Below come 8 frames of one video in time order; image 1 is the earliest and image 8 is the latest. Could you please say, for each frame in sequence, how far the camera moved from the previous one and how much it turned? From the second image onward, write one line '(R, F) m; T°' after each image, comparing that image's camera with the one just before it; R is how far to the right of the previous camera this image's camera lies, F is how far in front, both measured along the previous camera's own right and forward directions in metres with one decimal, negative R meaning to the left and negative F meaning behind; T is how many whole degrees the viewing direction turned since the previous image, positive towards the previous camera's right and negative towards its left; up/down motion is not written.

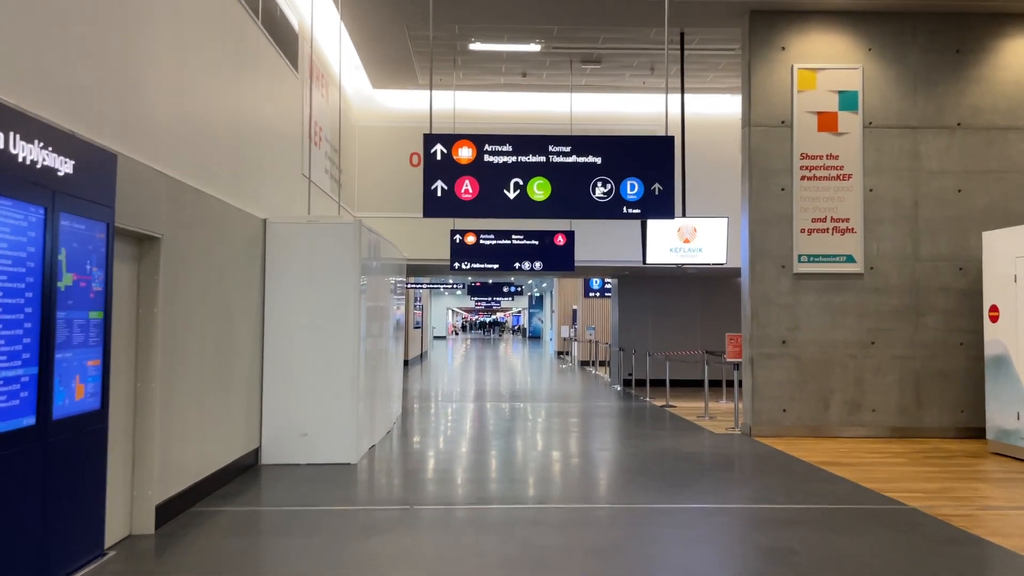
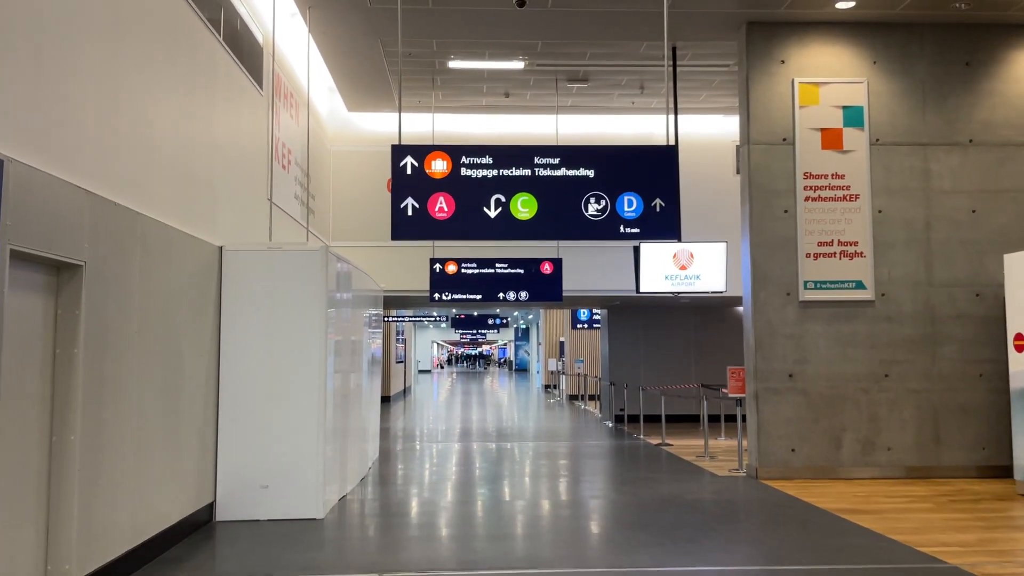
(0.0, +0.7) m; +1°
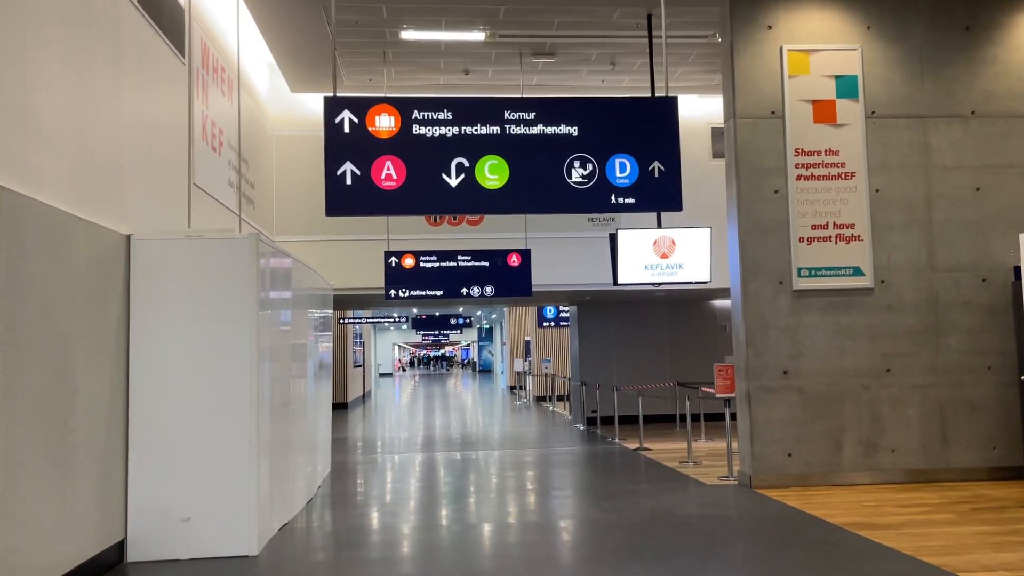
(0.0, +0.9) m; +3°
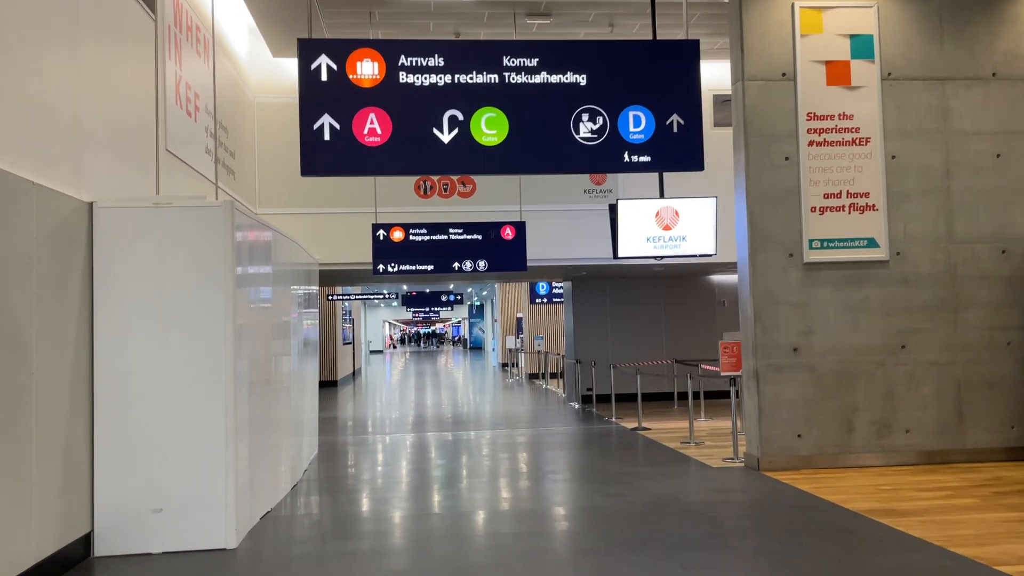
(0.0, +0.4) m; +1°
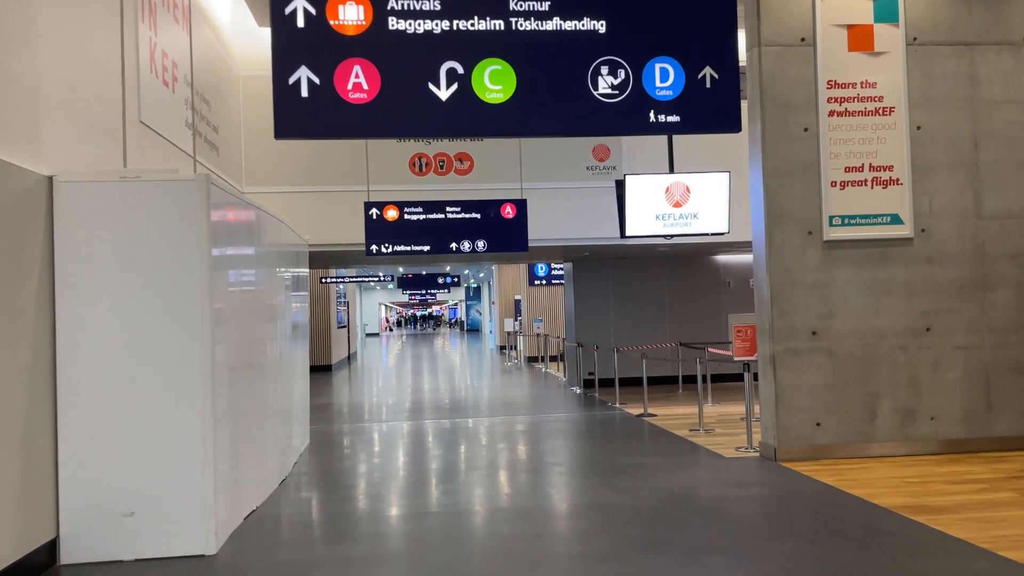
(0.0, +0.4) m; 0°
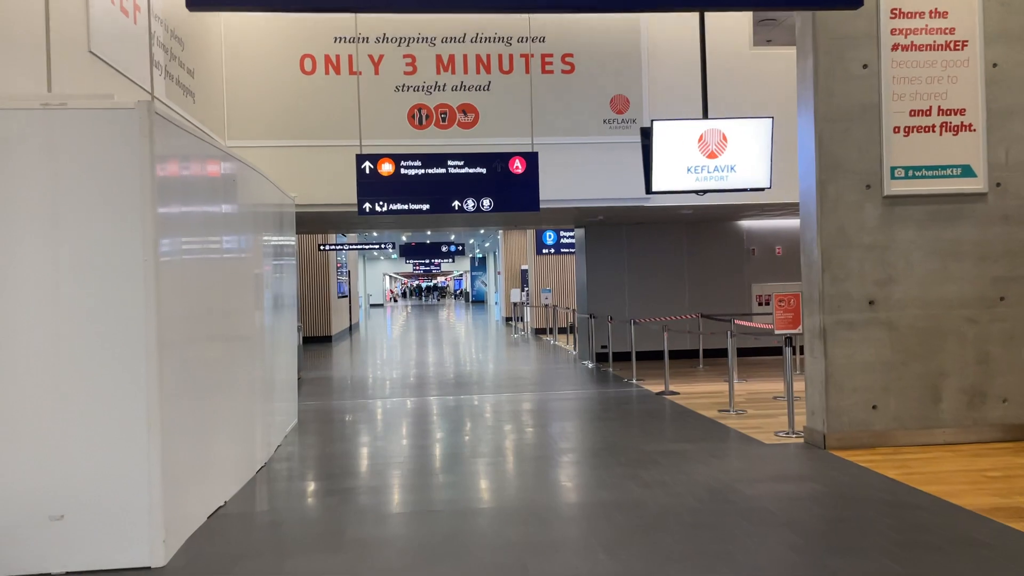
(0.0, +0.8) m; 0°
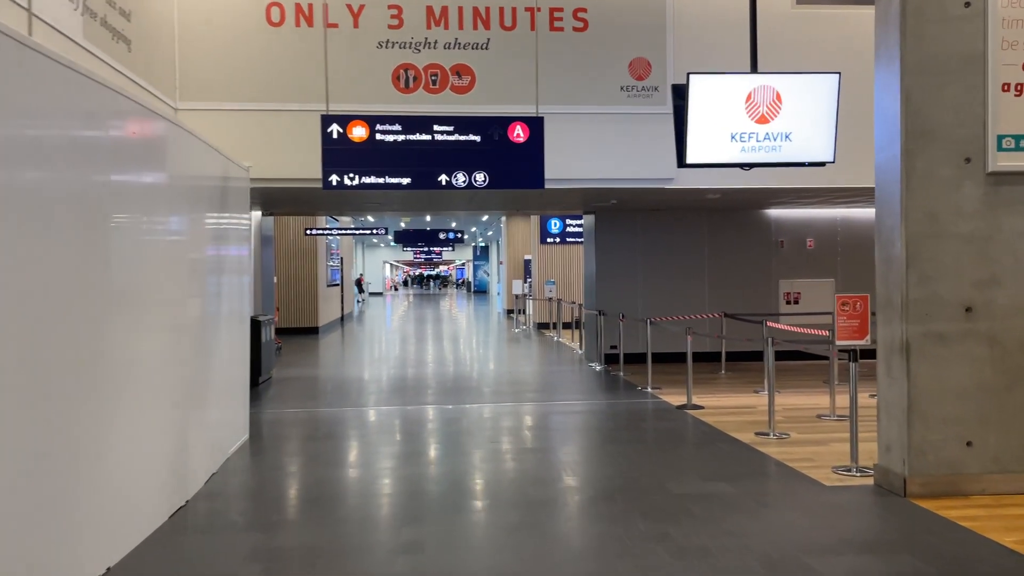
(0.0, +1.2) m; 0°
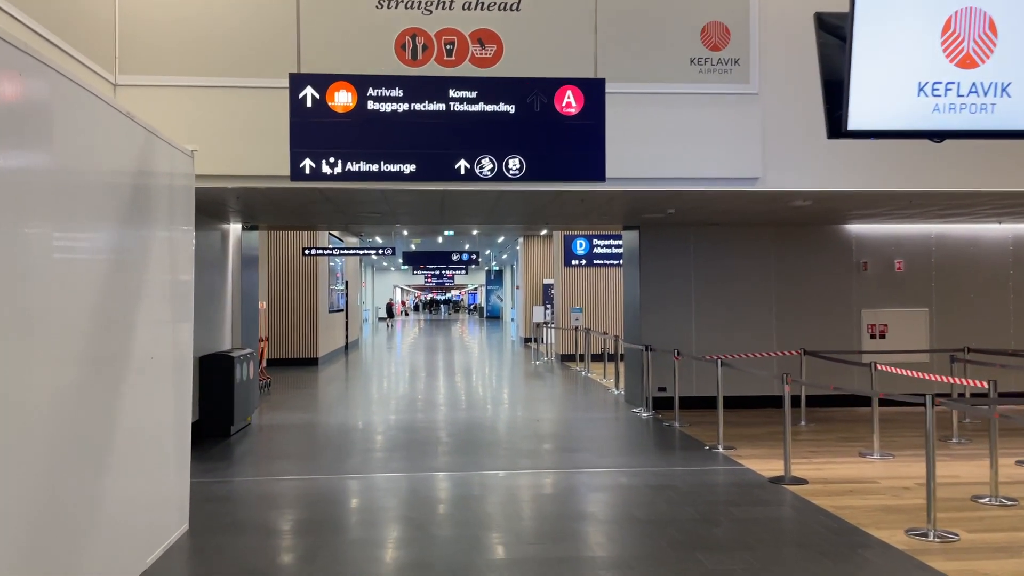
(-0.2, +1.7) m; -1°
